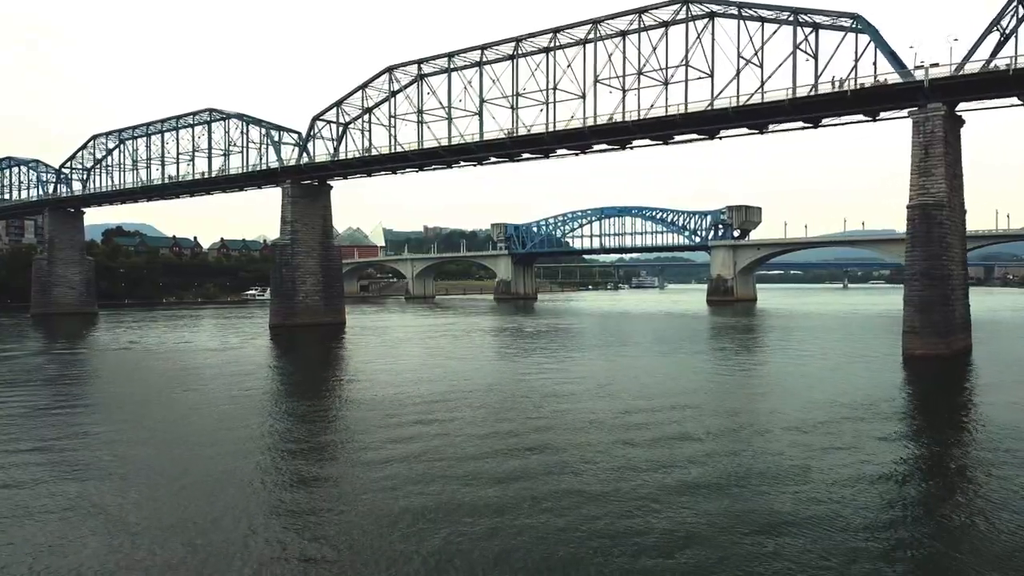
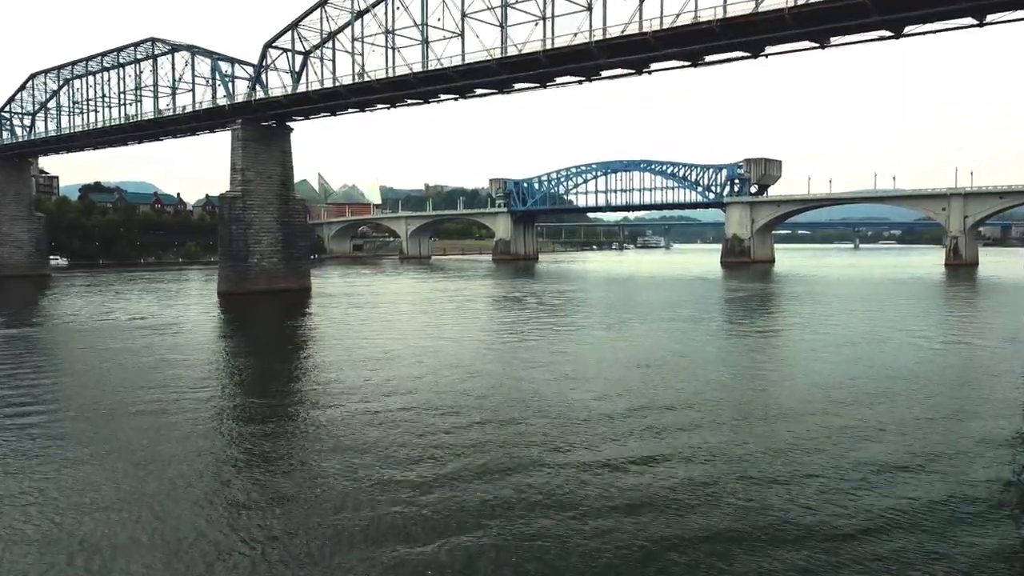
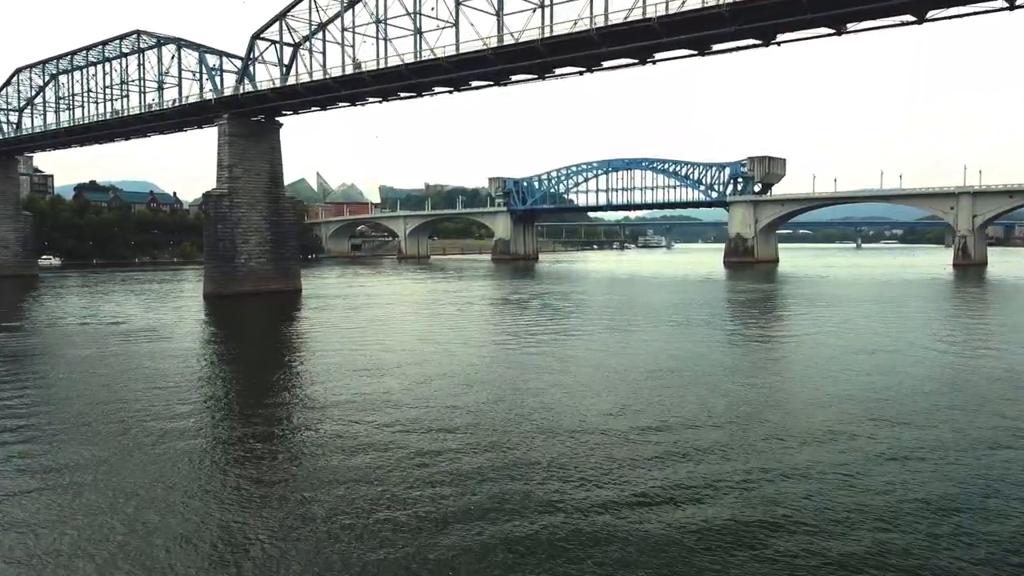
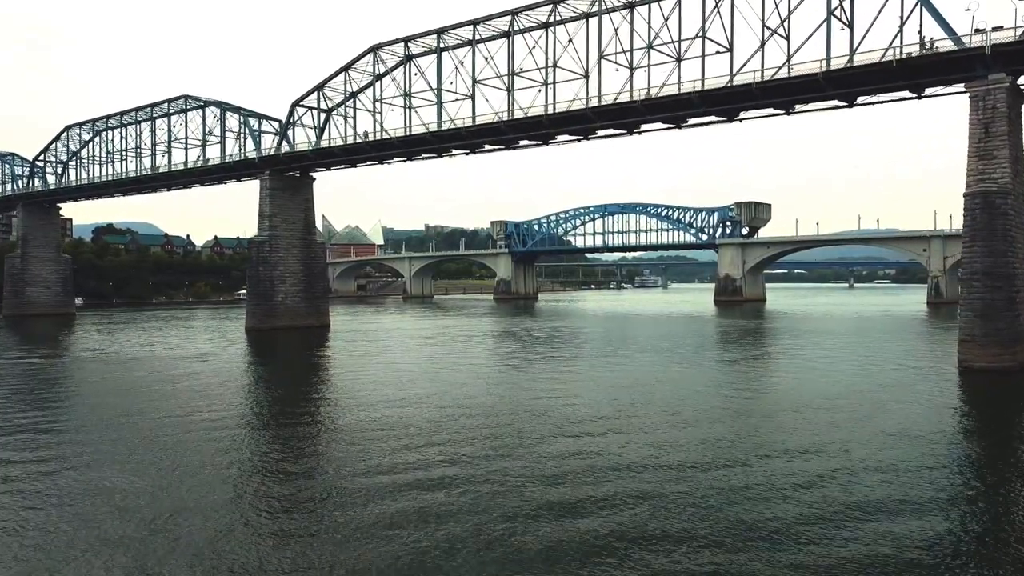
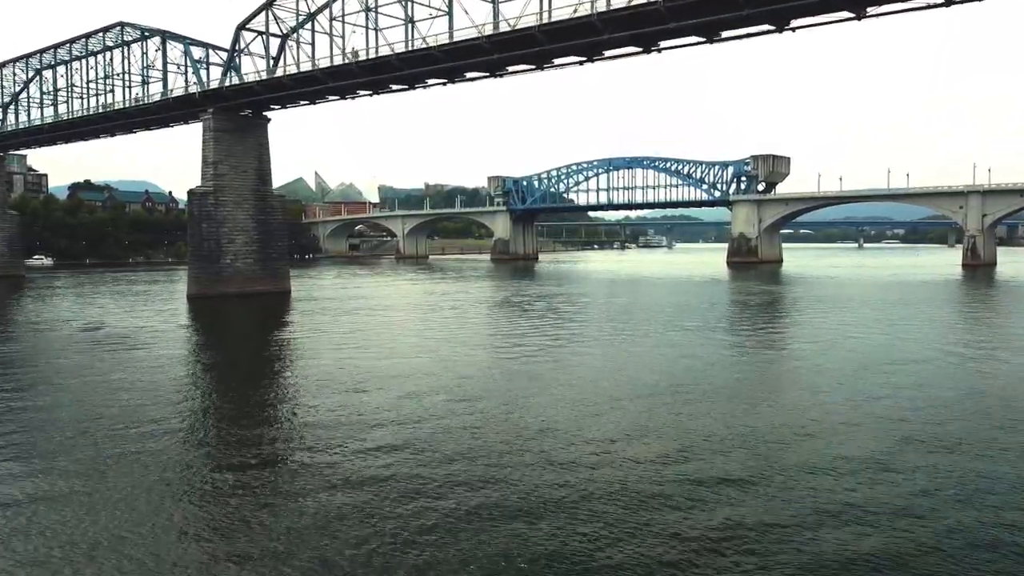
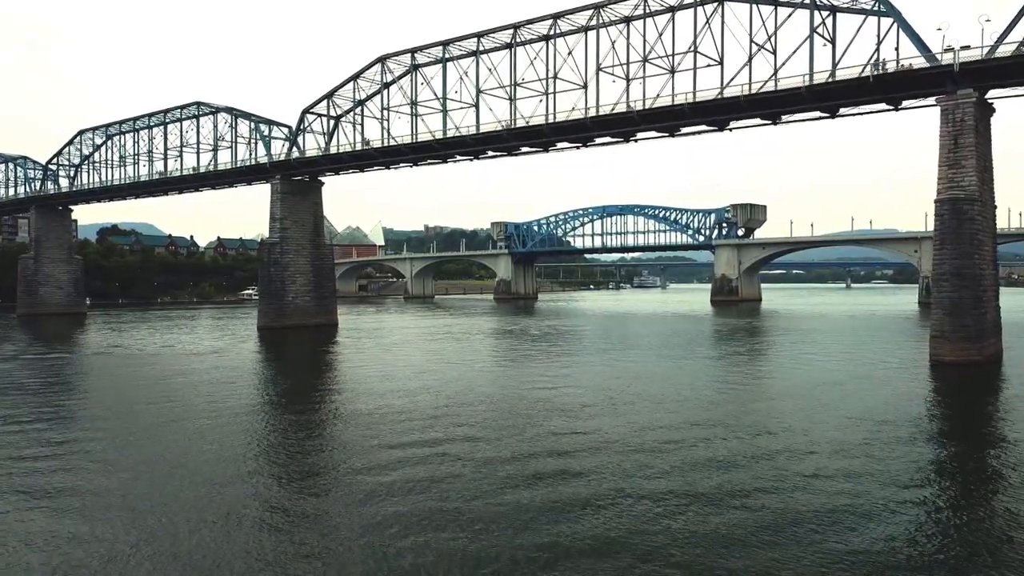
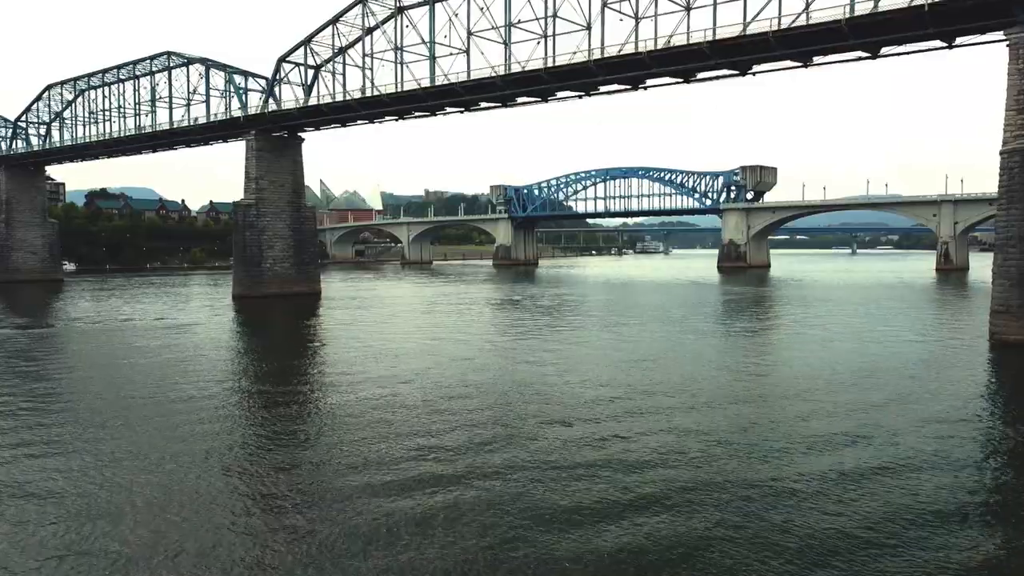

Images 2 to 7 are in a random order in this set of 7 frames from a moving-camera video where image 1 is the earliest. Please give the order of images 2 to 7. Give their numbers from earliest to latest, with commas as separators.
6, 4, 7, 2, 3, 5
